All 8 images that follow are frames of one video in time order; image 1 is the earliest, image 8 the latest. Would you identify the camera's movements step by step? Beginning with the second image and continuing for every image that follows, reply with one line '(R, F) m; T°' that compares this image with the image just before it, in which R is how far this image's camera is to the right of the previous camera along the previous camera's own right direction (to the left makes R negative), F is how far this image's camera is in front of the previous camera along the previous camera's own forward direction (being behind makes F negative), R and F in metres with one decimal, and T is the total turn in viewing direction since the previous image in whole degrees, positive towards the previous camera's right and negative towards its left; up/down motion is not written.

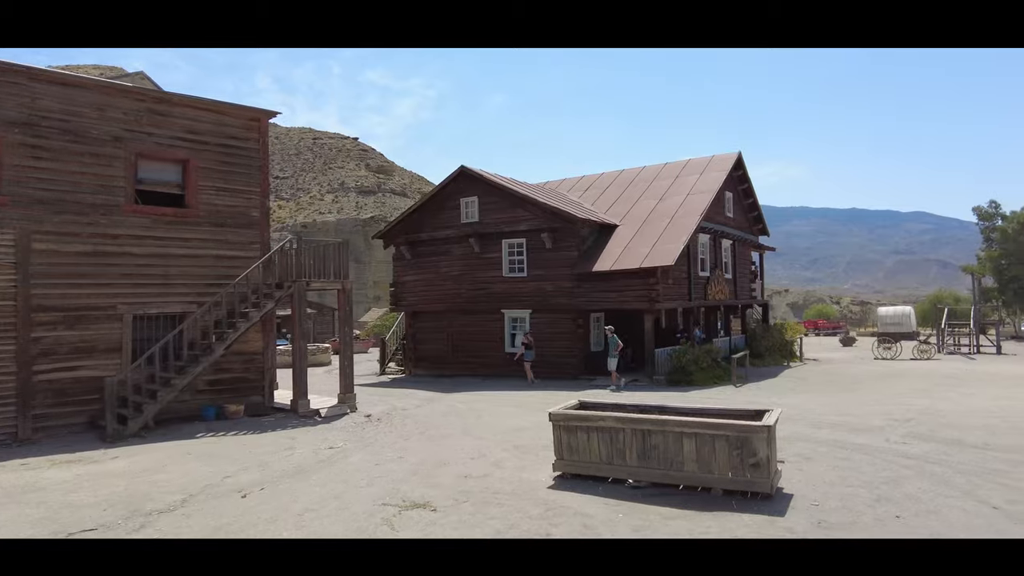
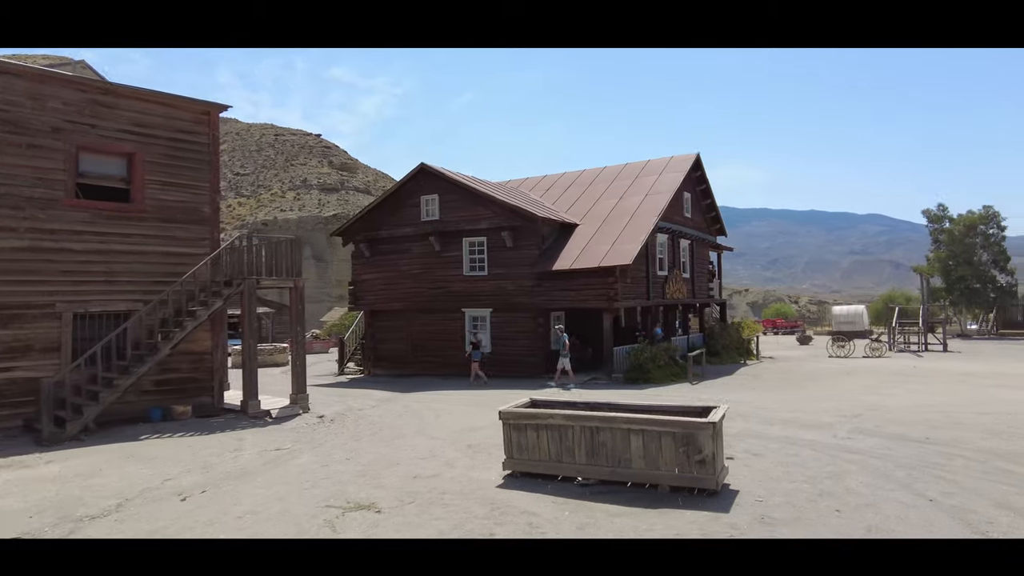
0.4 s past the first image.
(+0.2, +0.1) m; +3°
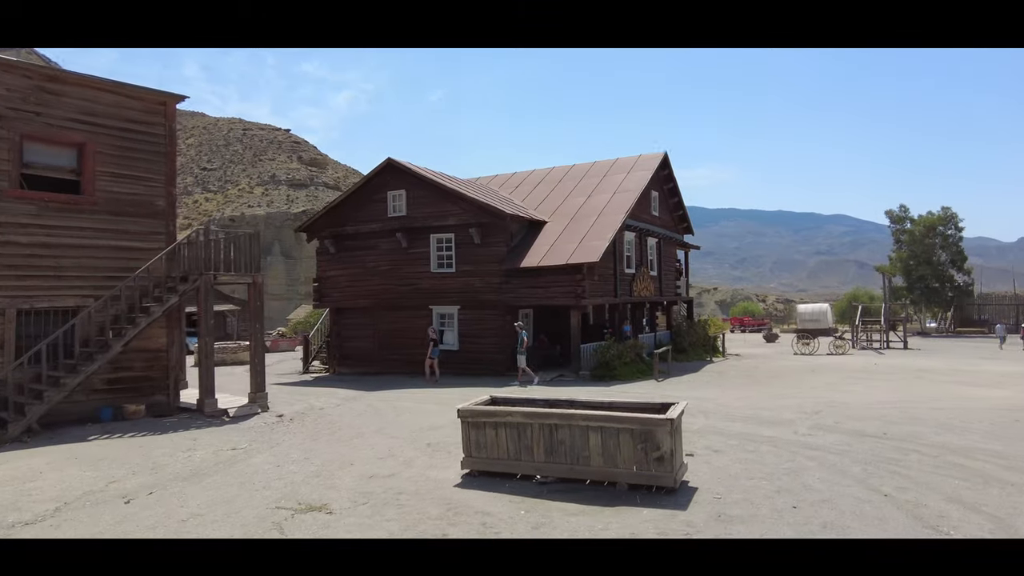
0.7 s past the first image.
(+0.2, +0.2) m; +2°
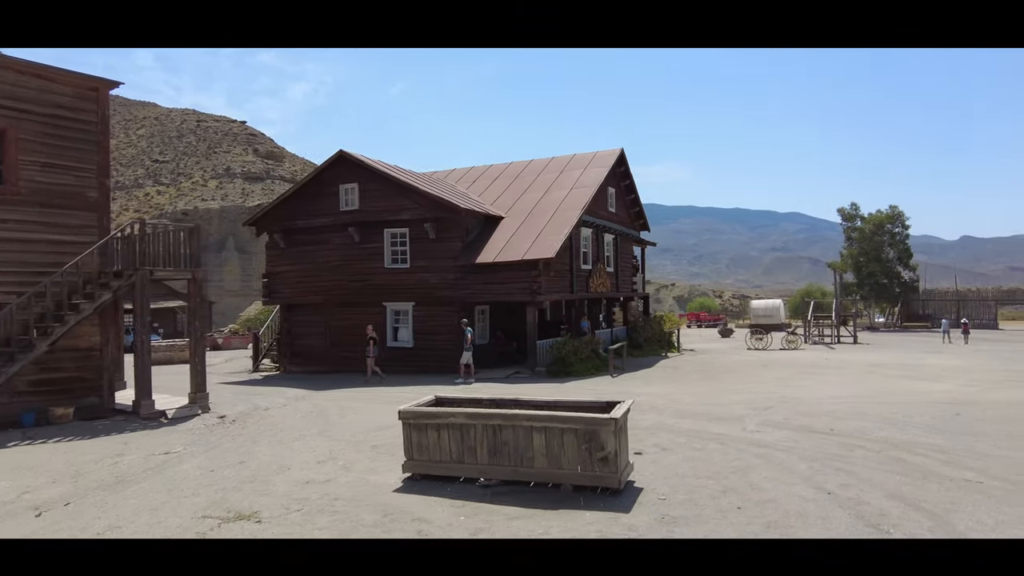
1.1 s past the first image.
(+0.2, +0.3) m; +3°
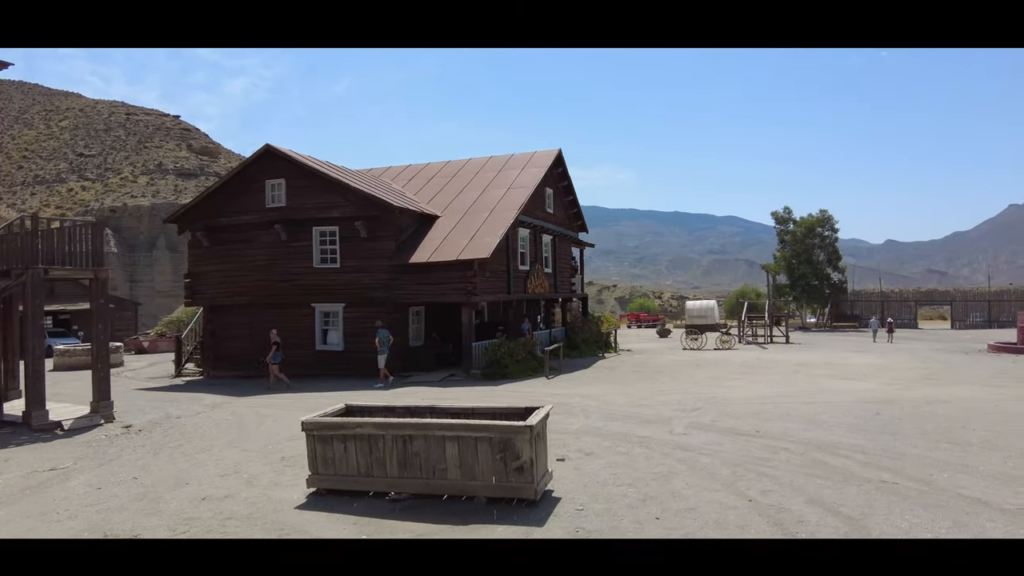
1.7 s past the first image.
(+0.4, +0.4) m; +5°
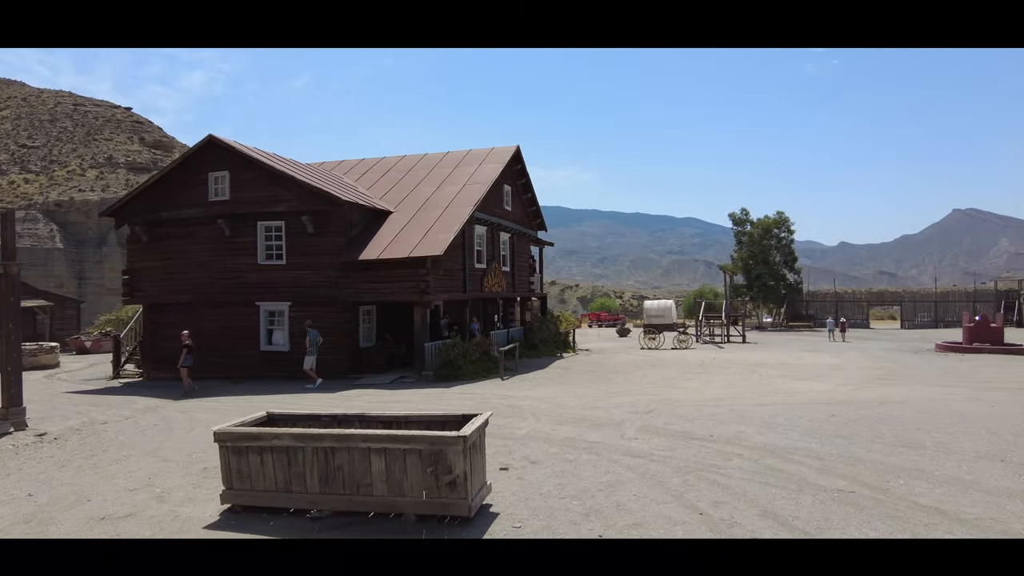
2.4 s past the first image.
(+0.3, +0.6) m; +3°
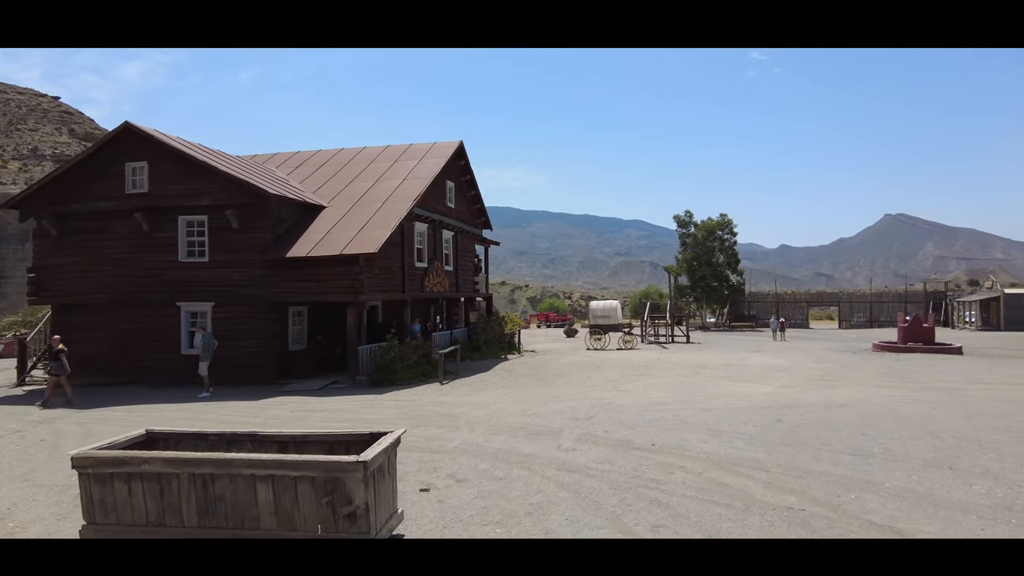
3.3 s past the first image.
(+0.3, +0.8) m; +4°
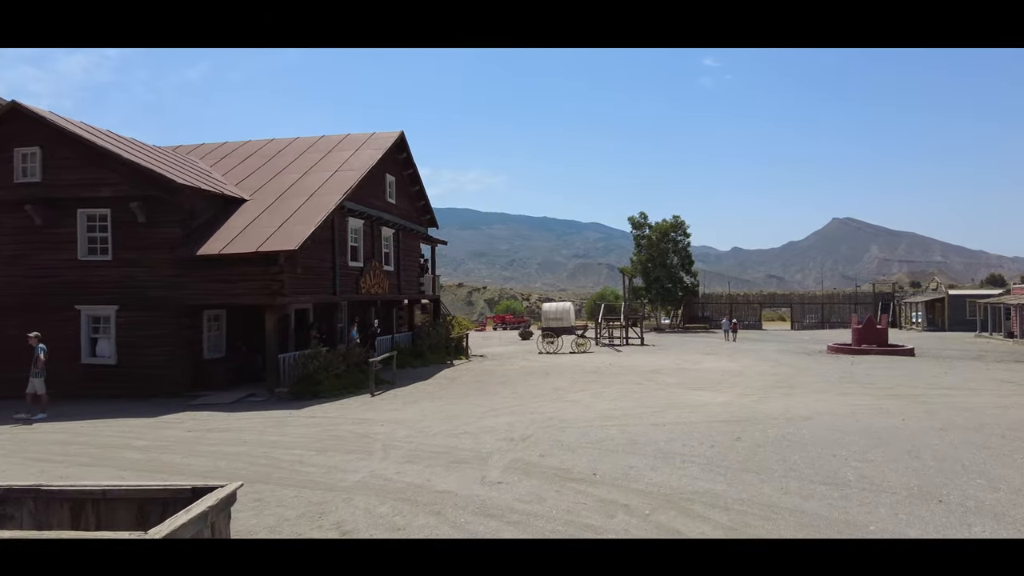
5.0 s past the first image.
(+0.5, +1.6) m; +4°
